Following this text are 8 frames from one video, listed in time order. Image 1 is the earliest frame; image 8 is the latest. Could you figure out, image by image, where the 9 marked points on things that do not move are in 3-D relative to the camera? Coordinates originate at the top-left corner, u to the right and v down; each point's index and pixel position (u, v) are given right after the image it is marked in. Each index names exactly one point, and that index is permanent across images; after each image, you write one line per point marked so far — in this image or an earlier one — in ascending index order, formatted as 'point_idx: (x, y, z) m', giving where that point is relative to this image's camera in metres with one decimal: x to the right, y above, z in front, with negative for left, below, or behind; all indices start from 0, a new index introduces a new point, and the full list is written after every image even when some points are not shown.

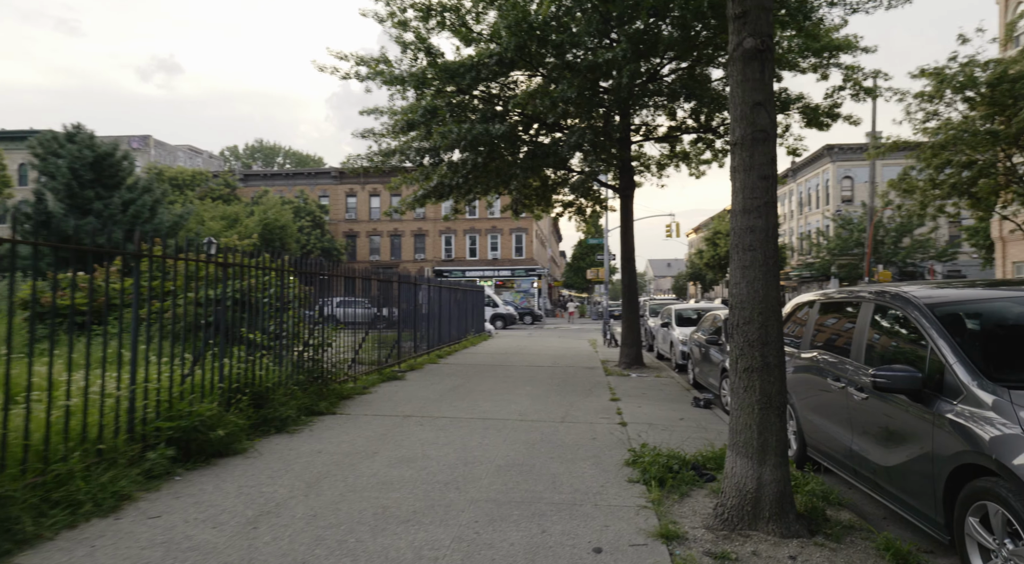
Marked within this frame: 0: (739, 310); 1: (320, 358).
0: (+1.5, -0.2, +4.0) m
1: (-2.7, -1.1, +8.7) m
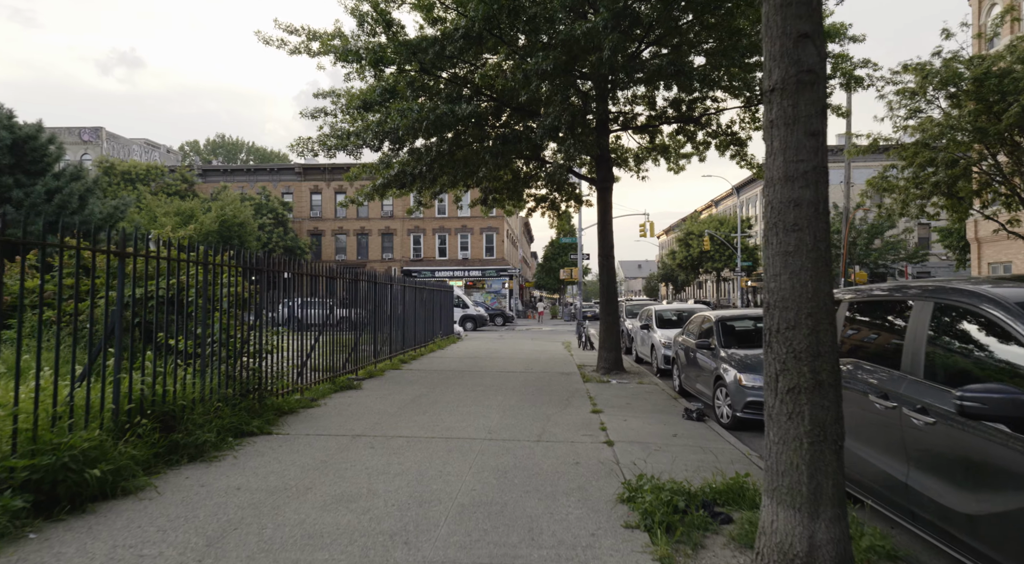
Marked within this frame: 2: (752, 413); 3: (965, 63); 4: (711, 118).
0: (+1.3, -0.1, +3.0) m
1: (-3.1, -1.0, +7.5) m
2: (+2.8, -1.5, +7.3) m
3: (+12.5, +6.1, +17.1) m
4: (+4.5, +3.7, +14.1) m
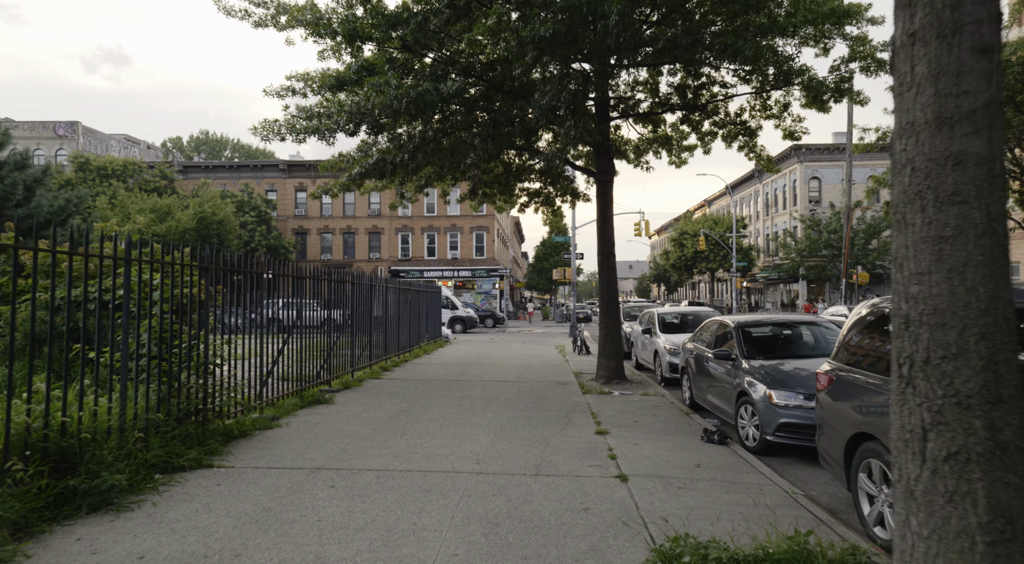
0: (+1.3, -0.1, +1.9) m
1: (-3.1, -1.0, +6.3) m
2: (+2.7, -1.6, +6.2) m
3: (+12.3, +6.0, +16.2) m
4: (+4.4, +3.7, +13.1) m
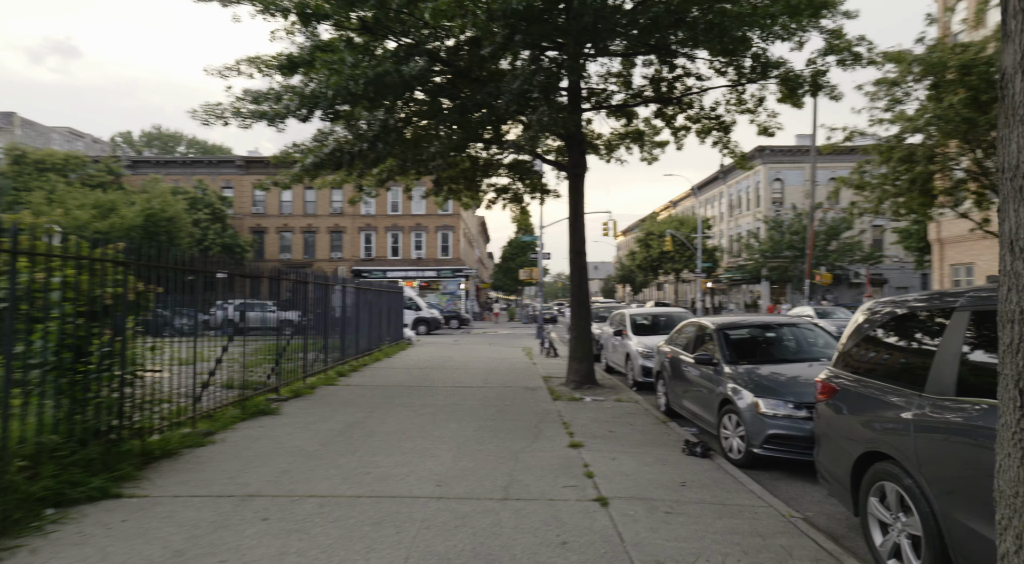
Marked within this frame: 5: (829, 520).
0: (+1.2, -0.1, +1.3) m
1: (-3.4, -1.0, +5.5) m
2: (+2.4, -1.5, +5.7) m
3: (+11.4, +6.0, +16.2) m
4: (+3.7, +3.7, +12.7) m
5: (+2.3, -1.8, +4.6) m
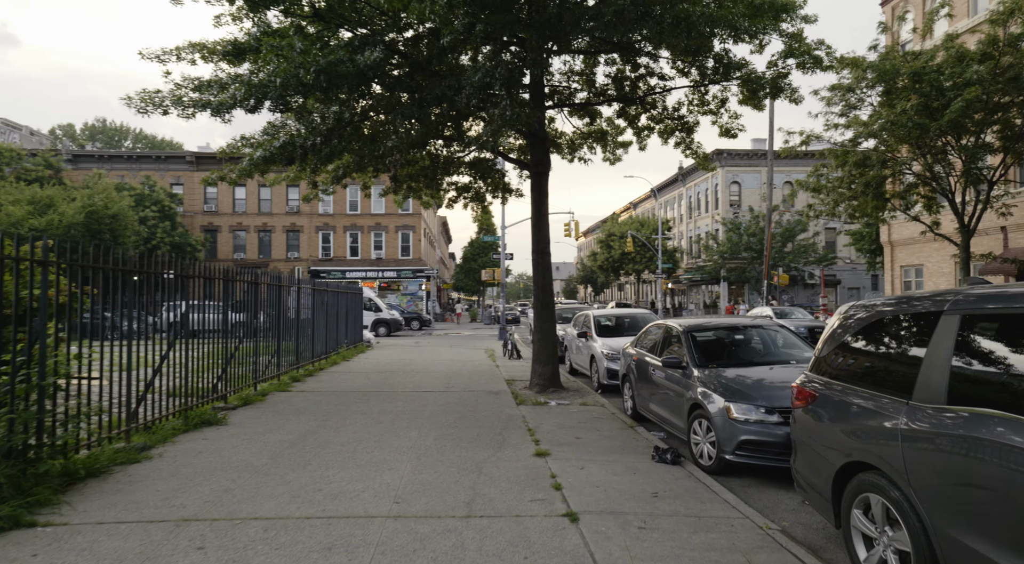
0: (+1.2, -0.1, +1.1) m
1: (-3.7, -1.0, +5.0) m
2: (+2.1, -1.6, +5.6) m
3: (+10.5, +6.0, +16.6) m
4: (+2.9, +3.7, +12.5) m
5: (+2.1, -1.8, +4.4) m
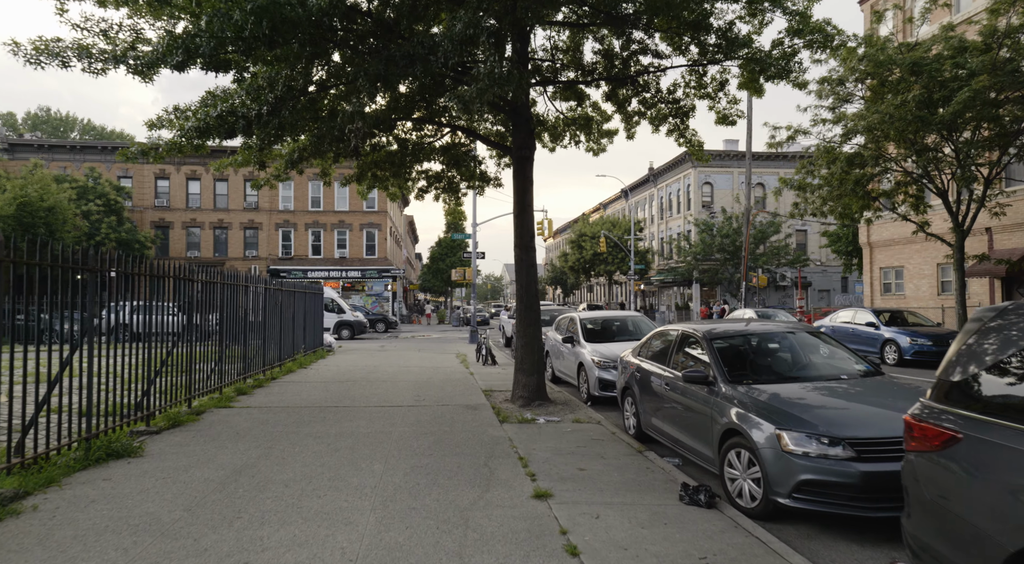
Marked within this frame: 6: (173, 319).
0: (+1.4, -0.1, -0.1) m
1: (-3.7, -1.0, +3.5) m
2: (+2.1, -1.5, +4.4) m
3: (+9.8, +6.0, +15.9) m
4: (+2.5, +3.7, +11.4) m
5: (+2.1, -1.7, +3.2) m
6: (-4.6, -0.5, +8.3) m
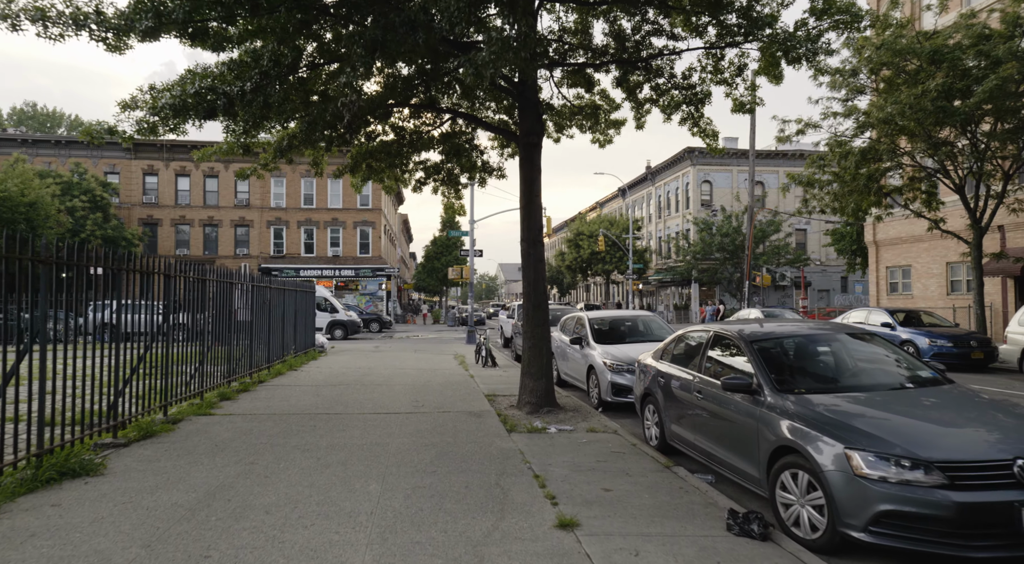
0: (+1.6, 0.0, -0.8) m
1: (-3.6, -0.9, +2.7) m
2: (+2.2, -1.5, +3.7) m
3: (+9.9, +6.0, +15.3) m
4: (+2.6, +3.8, +10.7) m
5: (+2.3, -1.7, +2.5) m
6: (-4.5, -0.4, +7.6) m
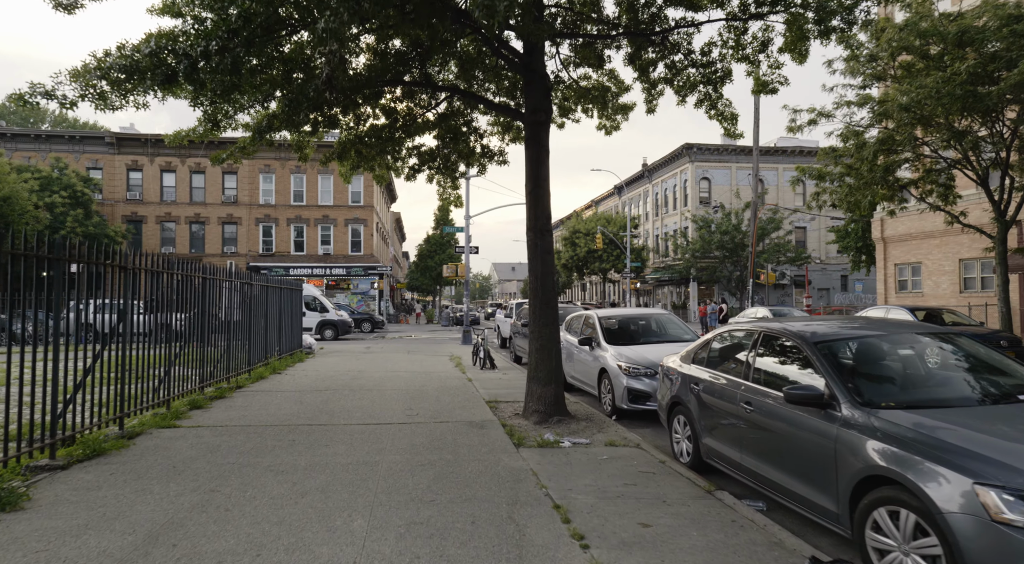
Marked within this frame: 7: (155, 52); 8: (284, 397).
0: (+1.7, 0.0, -1.7) m
1: (-3.5, -0.8, +1.8) m
2: (+2.3, -1.4, +2.8) m
3: (+9.9, +6.1, +14.4) m
4: (+2.6, +3.8, +9.8) m
5: (+2.4, -1.6, +1.6) m
6: (-4.4, -0.4, +6.6) m
7: (-3.7, +2.4, +6.6) m
8: (-3.5, -1.8, +9.5) m
